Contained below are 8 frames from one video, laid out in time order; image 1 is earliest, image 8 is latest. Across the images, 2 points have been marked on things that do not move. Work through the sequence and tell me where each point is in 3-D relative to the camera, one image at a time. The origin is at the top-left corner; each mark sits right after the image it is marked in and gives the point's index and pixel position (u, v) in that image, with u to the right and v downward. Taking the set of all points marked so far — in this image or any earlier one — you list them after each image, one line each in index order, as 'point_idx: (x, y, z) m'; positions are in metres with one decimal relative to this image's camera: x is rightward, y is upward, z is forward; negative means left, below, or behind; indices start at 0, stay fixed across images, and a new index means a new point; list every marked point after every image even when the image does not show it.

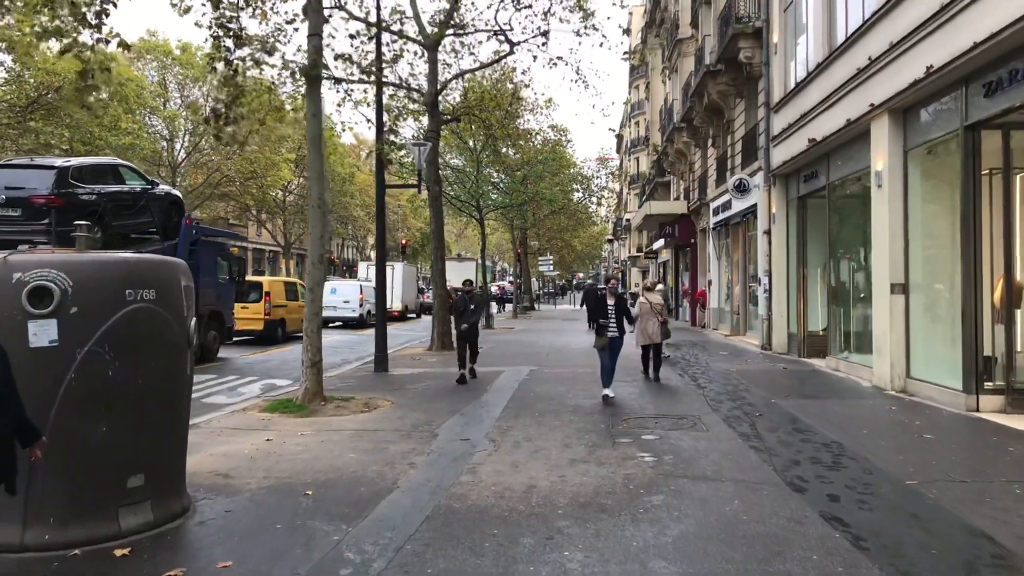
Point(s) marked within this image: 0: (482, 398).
0: (-0.4, -1.3, +9.8) m
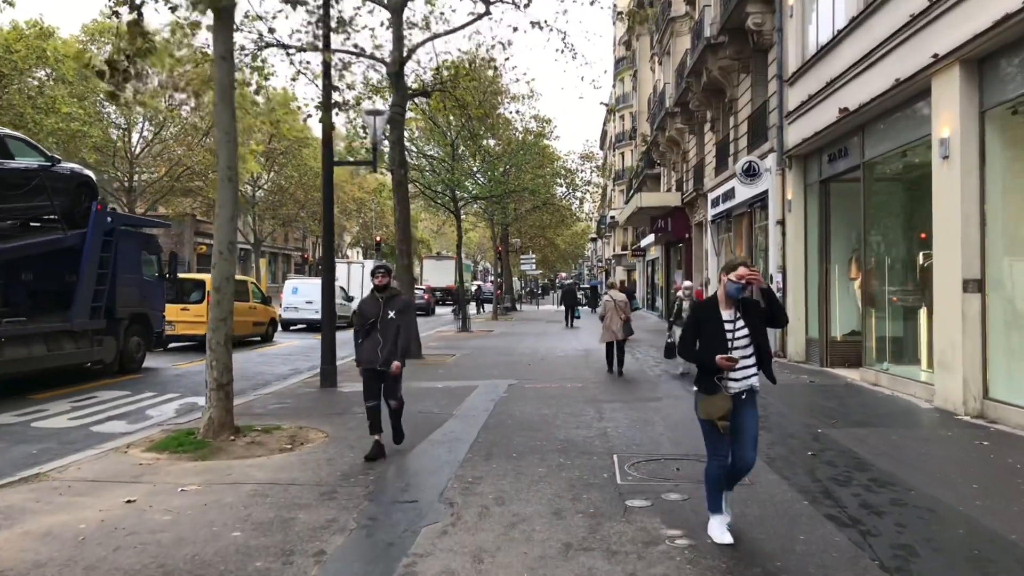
0: (-0.6, -1.3, +7.6) m
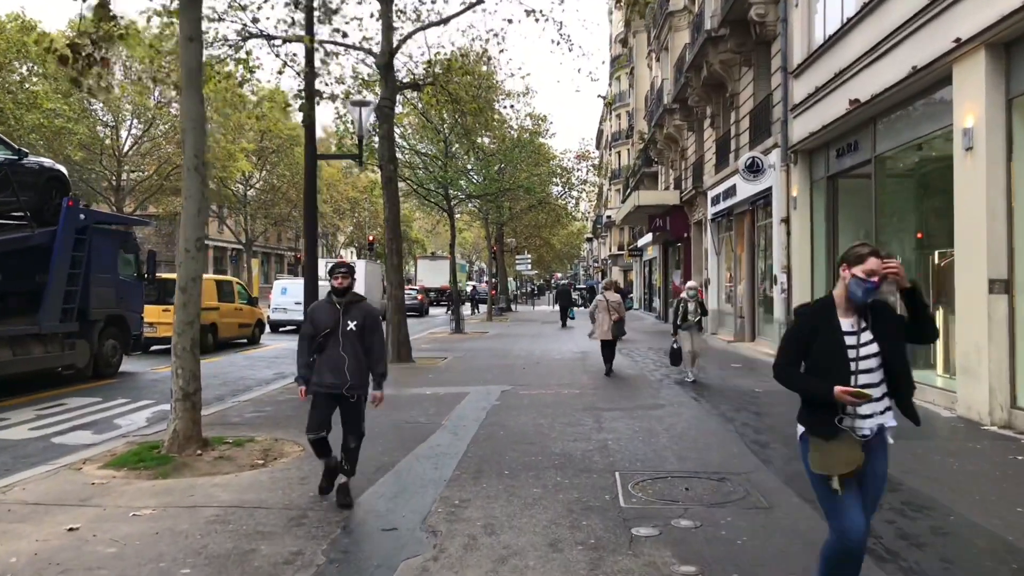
0: (-0.7, -1.3, +7.0) m
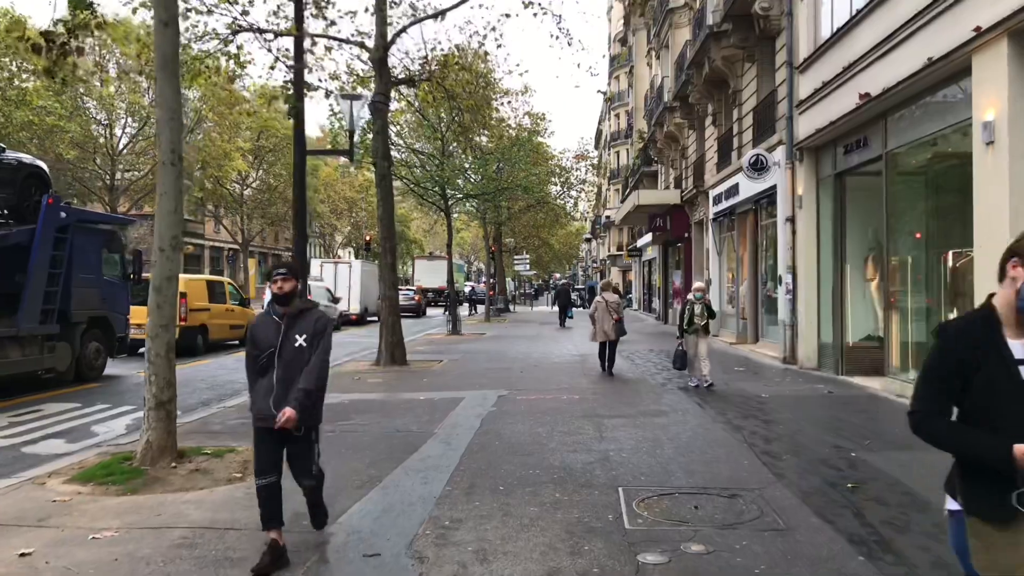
0: (-0.7, -1.3, +6.6) m
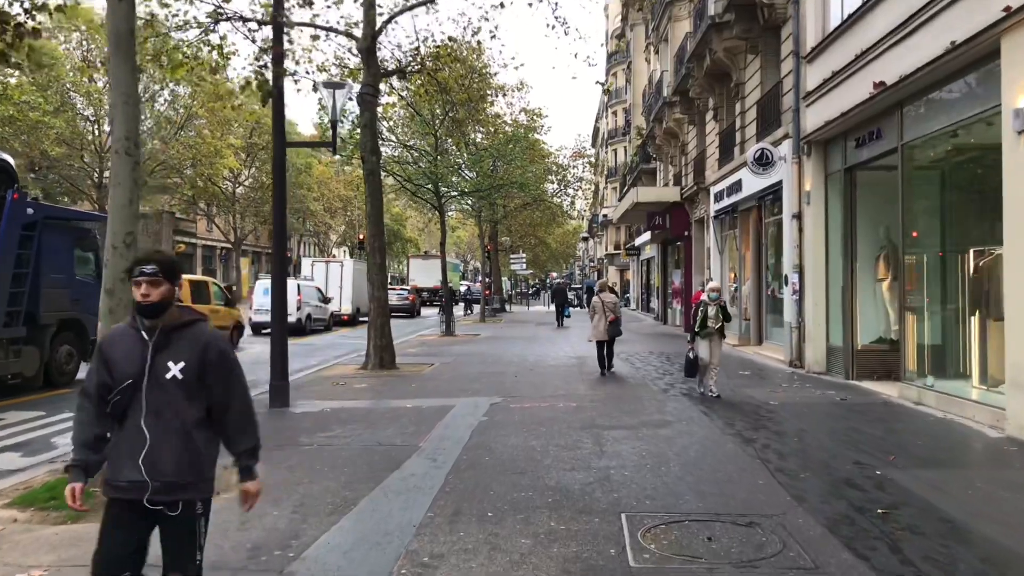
0: (-0.8, -1.3, +6.0) m
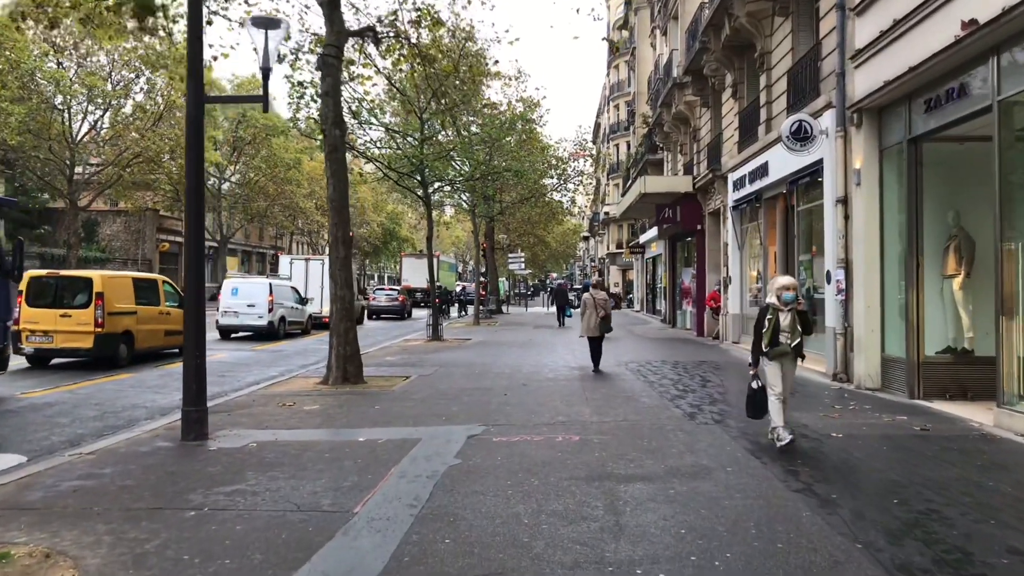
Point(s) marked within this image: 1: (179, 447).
0: (-0.9, -1.3, +3.9) m
1: (-2.9, -1.4, +7.0) m
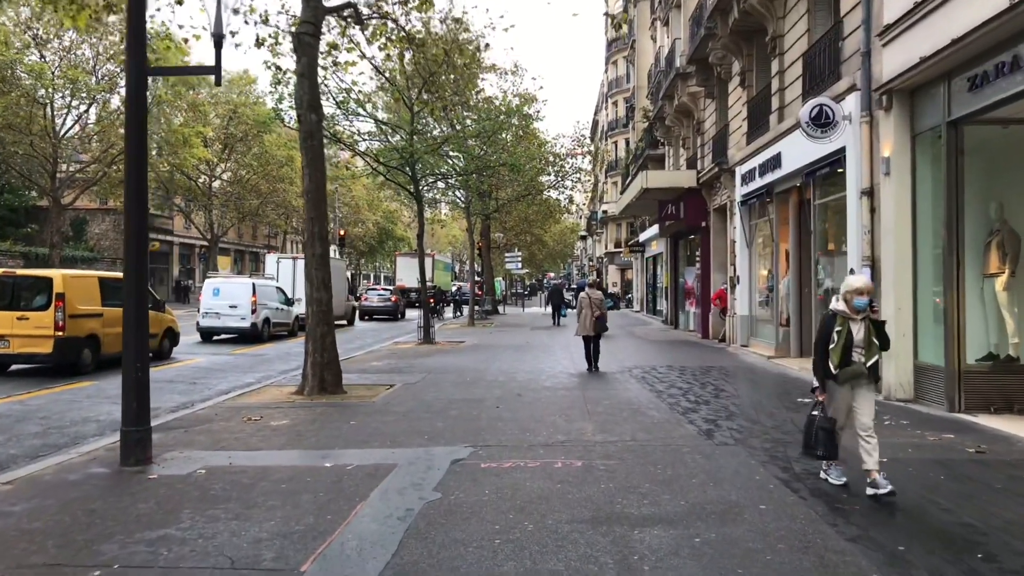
0: (-1.0, -1.3, +2.9) m
1: (-3.0, -1.4, +6.0) m
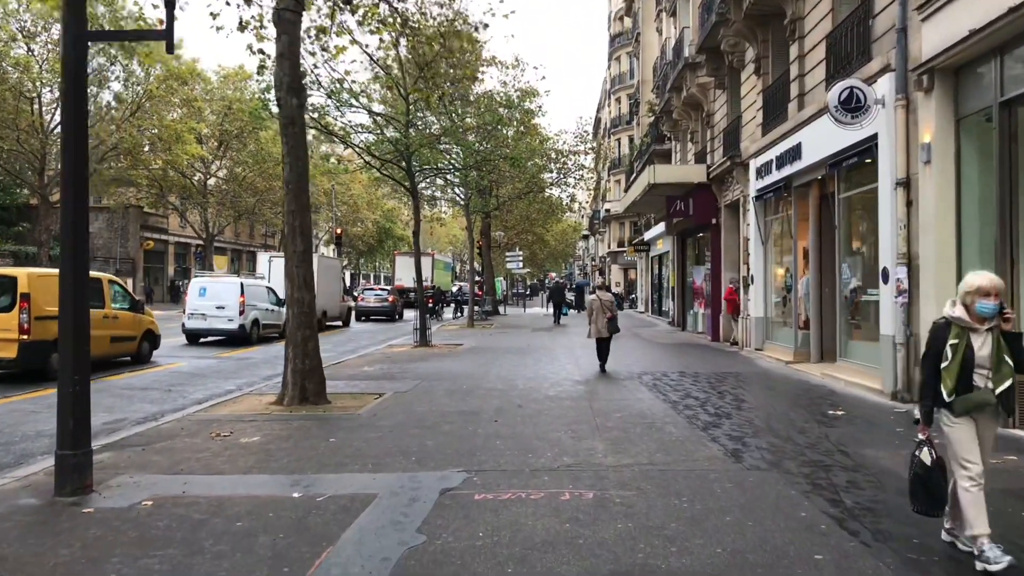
0: (-1.0, -1.3, +2.1) m
1: (-3.0, -1.4, +5.1) m
